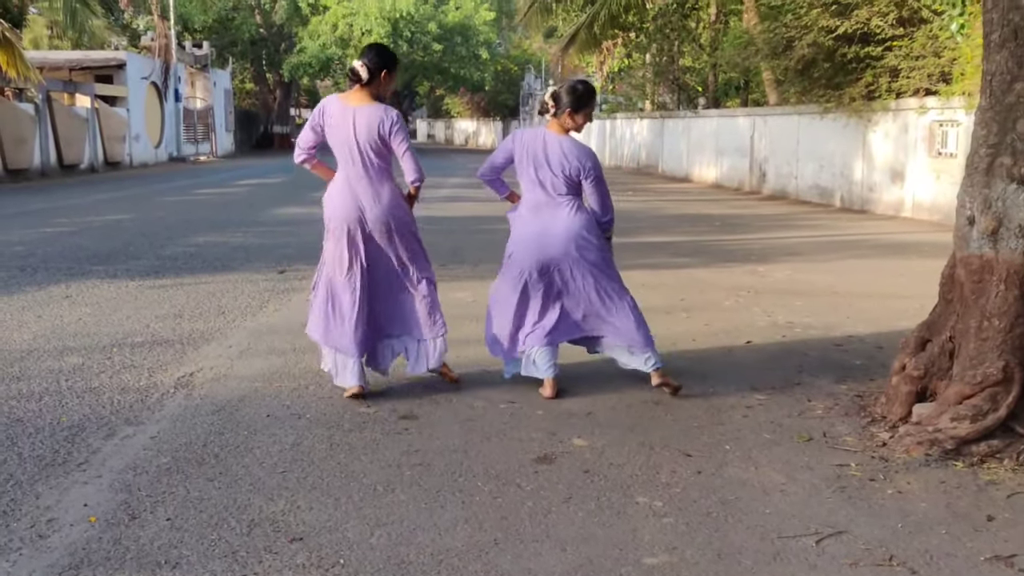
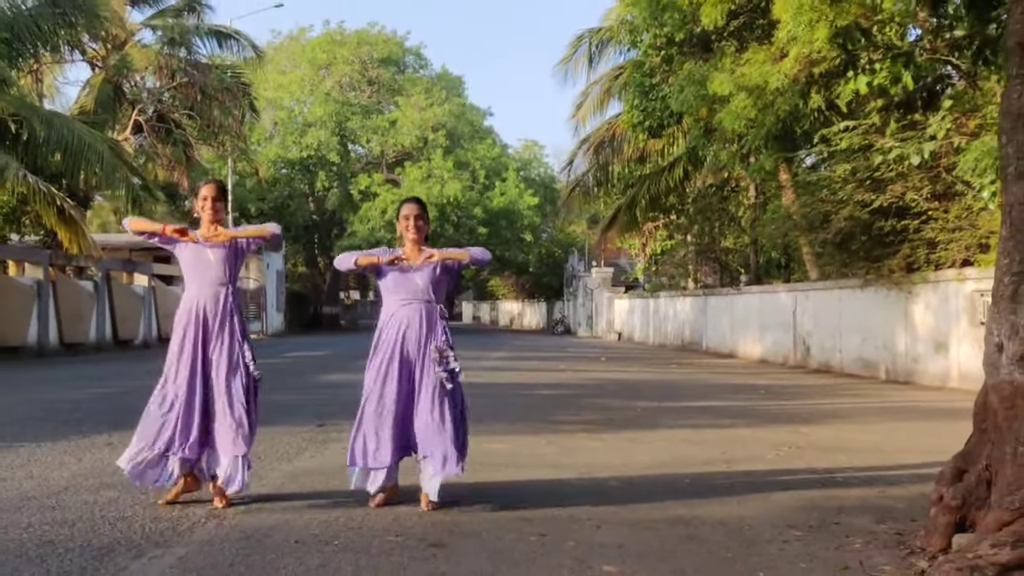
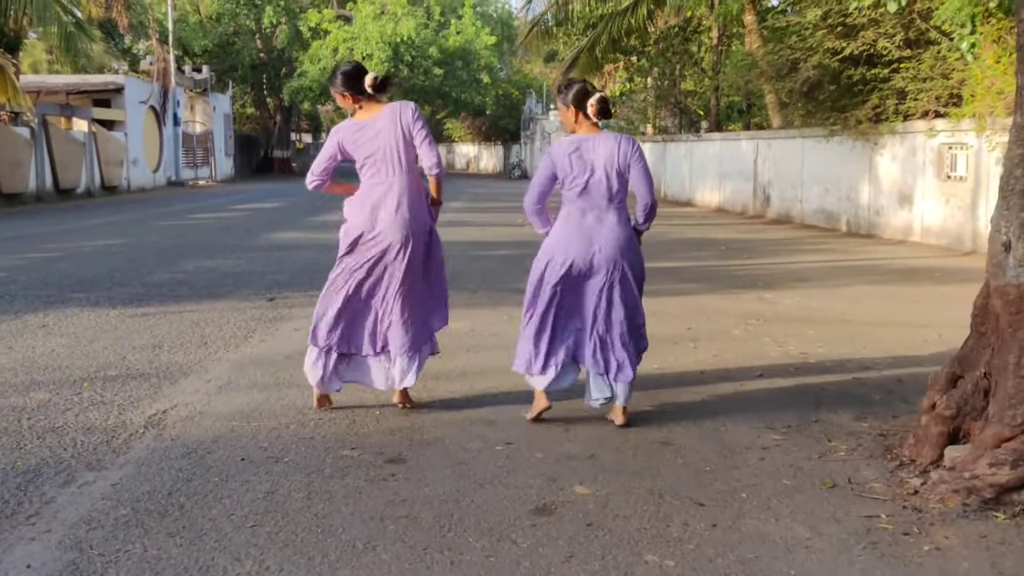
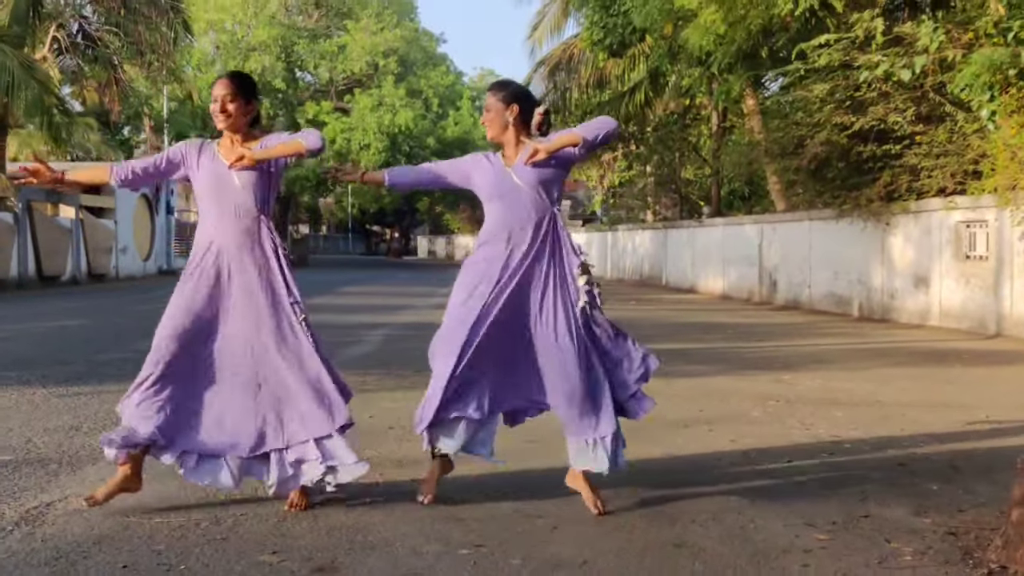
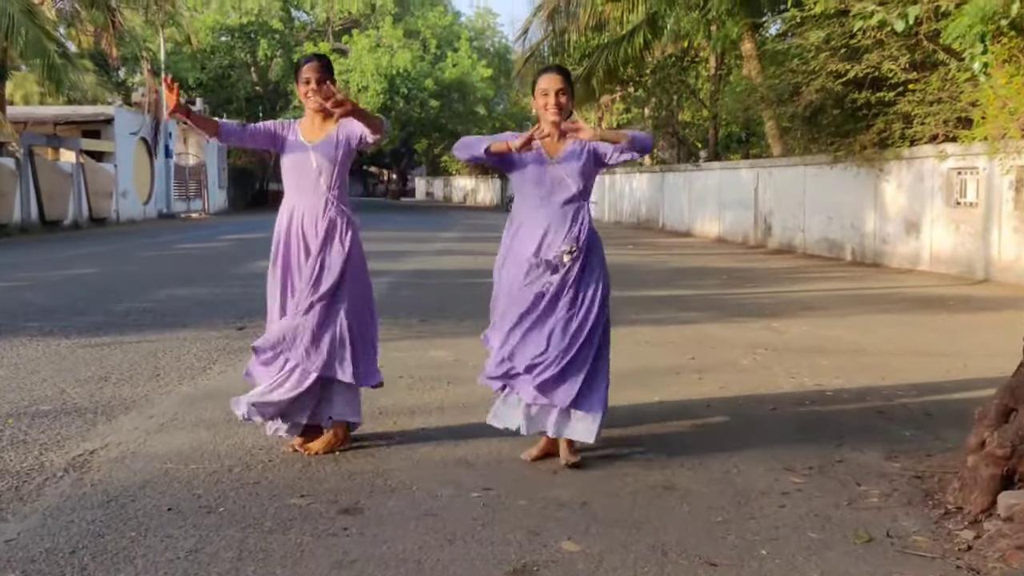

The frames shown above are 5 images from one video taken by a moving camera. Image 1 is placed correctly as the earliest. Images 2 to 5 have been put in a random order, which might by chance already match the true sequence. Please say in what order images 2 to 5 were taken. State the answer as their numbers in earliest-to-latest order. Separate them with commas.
3, 5, 4, 2
